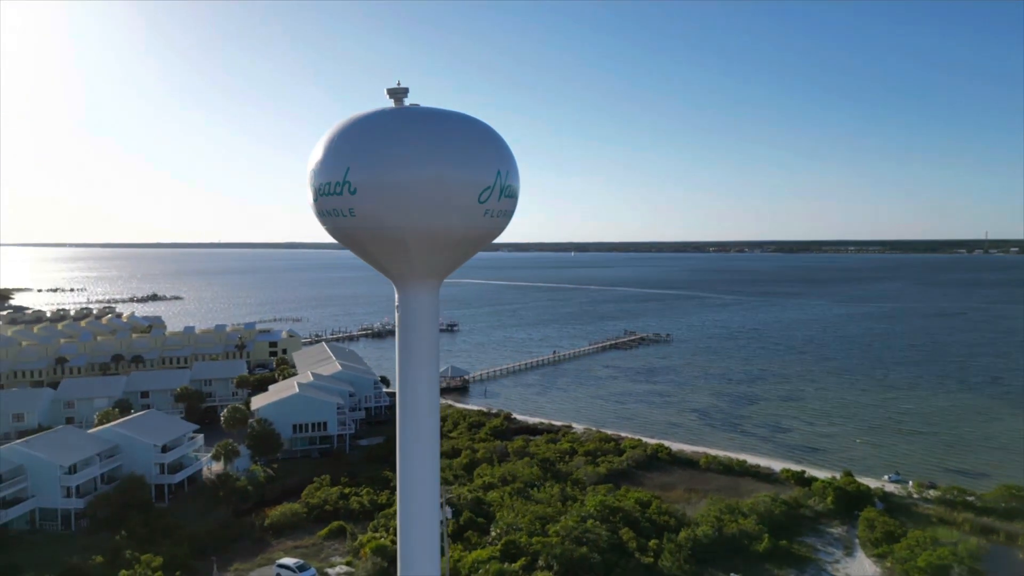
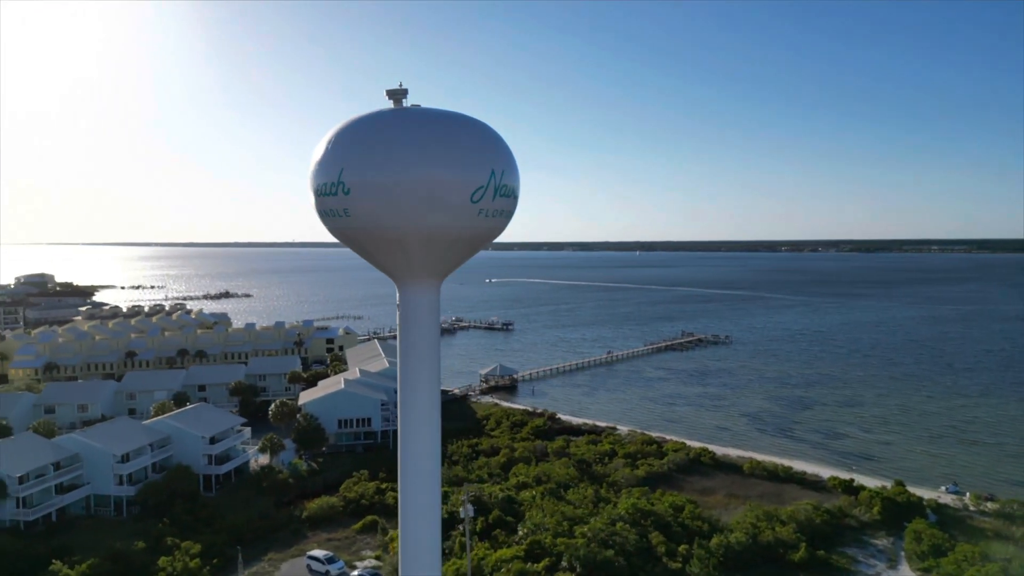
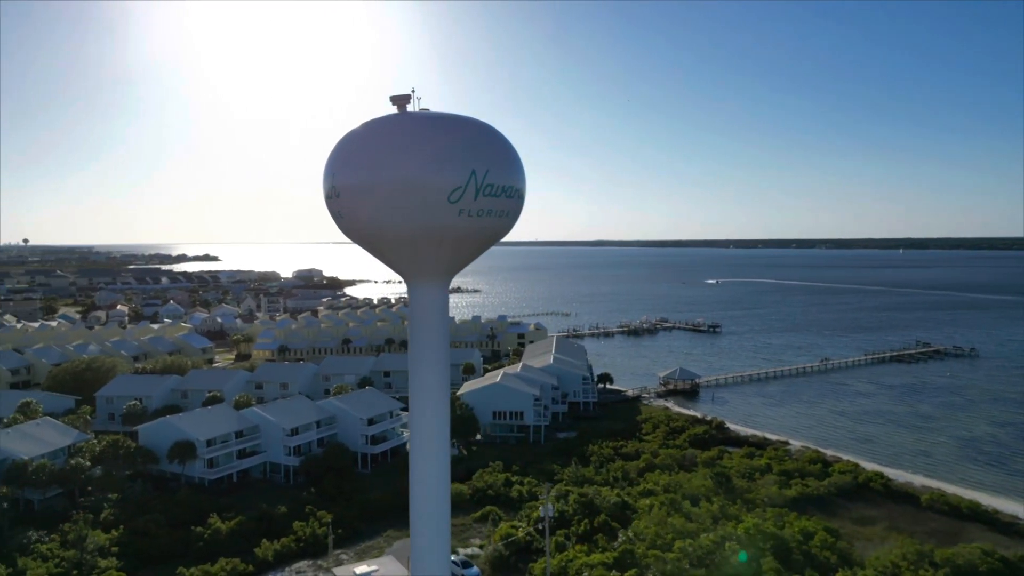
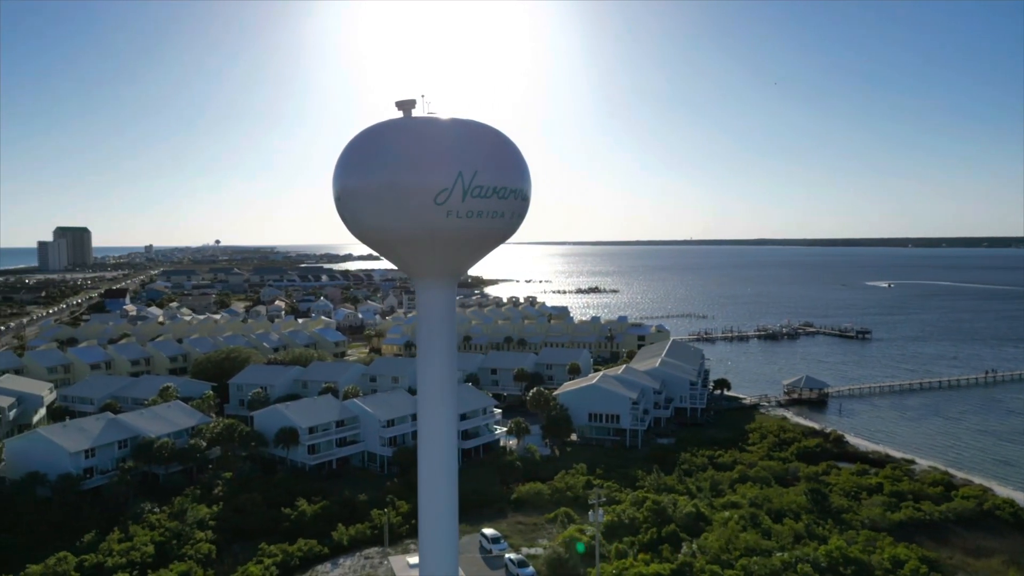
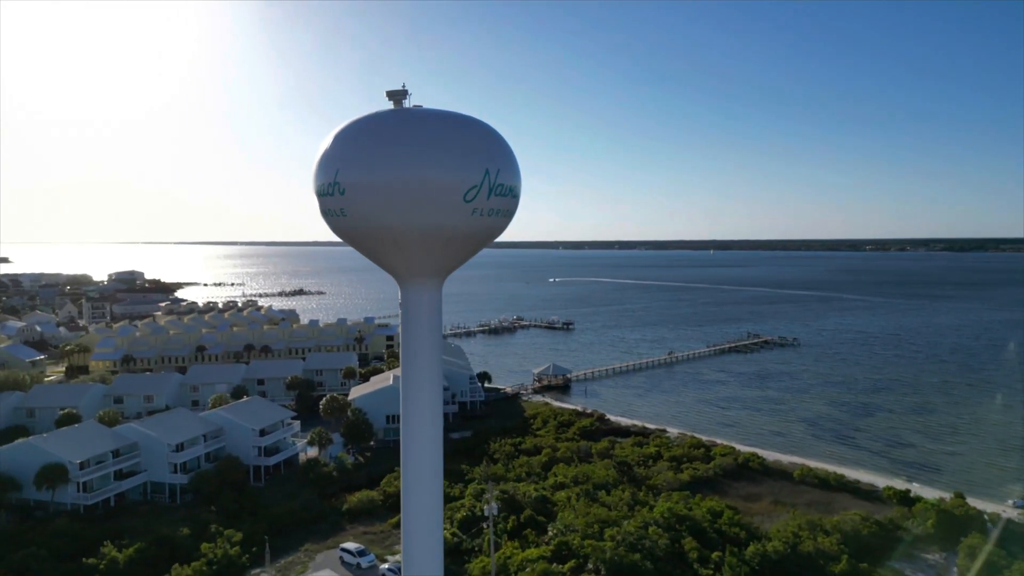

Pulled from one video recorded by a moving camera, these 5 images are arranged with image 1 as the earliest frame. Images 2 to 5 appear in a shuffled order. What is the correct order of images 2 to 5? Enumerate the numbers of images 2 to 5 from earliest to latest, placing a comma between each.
2, 5, 3, 4
